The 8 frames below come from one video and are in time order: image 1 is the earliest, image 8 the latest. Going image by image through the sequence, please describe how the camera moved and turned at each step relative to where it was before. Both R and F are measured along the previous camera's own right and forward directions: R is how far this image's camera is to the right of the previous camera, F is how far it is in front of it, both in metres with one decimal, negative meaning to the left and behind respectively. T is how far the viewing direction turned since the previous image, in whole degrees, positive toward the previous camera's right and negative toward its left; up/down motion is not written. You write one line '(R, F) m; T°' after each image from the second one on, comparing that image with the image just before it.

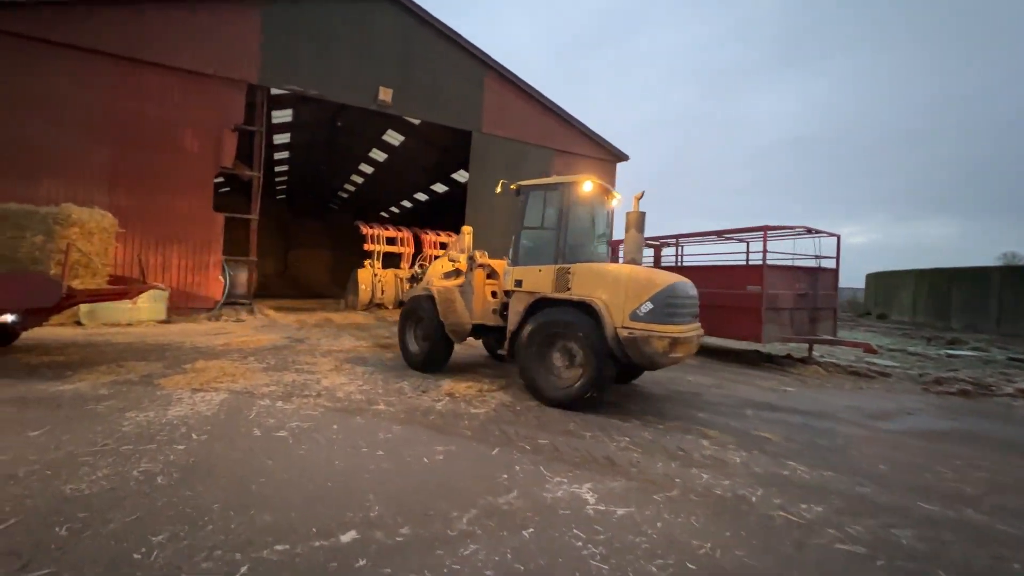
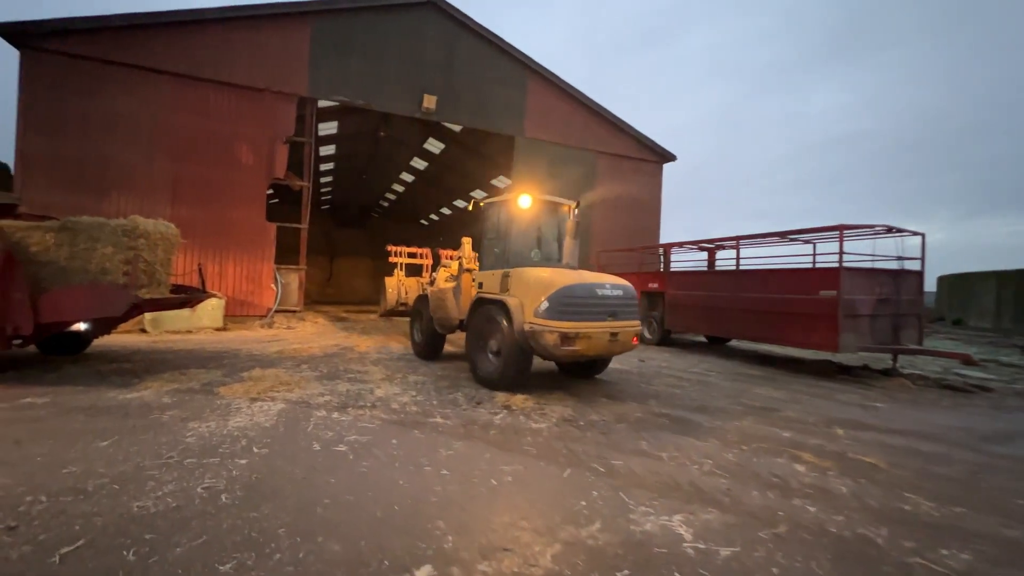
(-0.3, +0.3) m; -5°
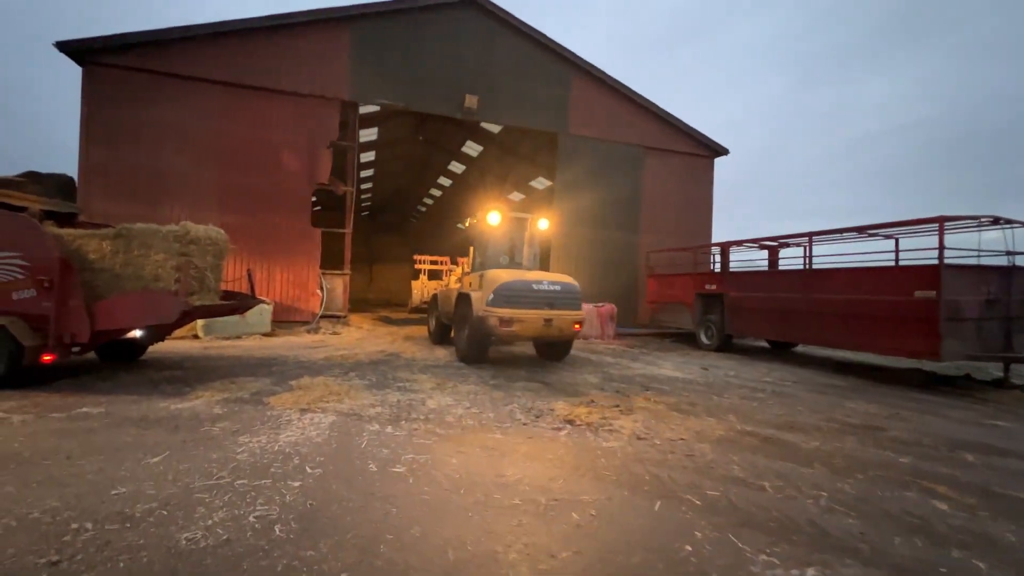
(-0.3, +0.4) m; -4°
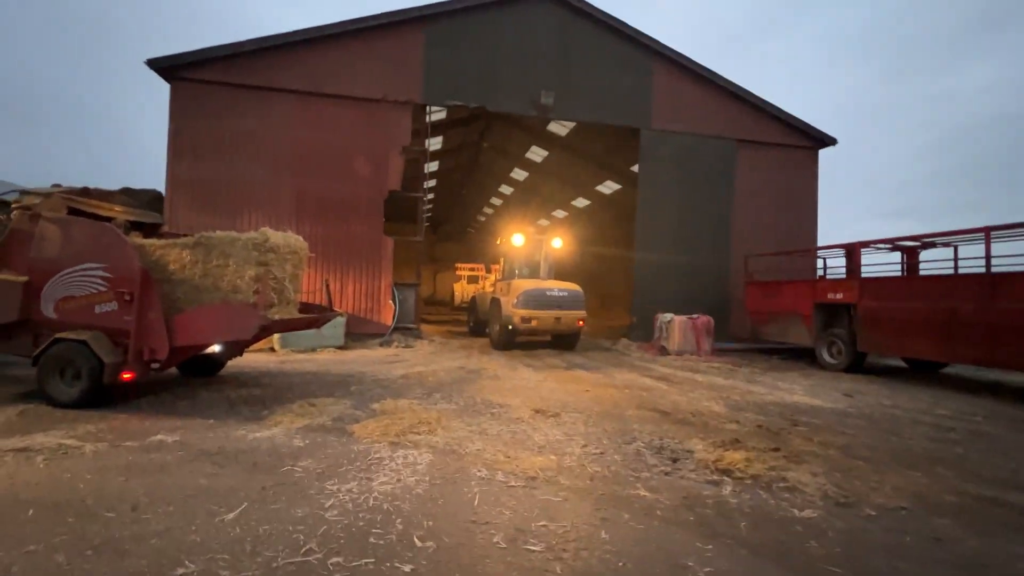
(-0.7, +0.9) m; -7°
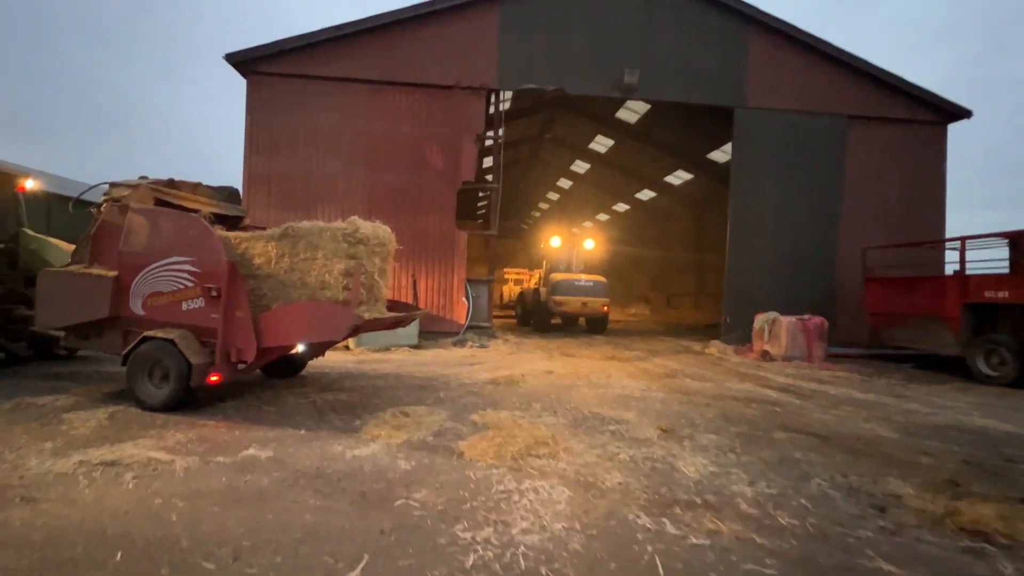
(-0.8, +0.8) m; -6°
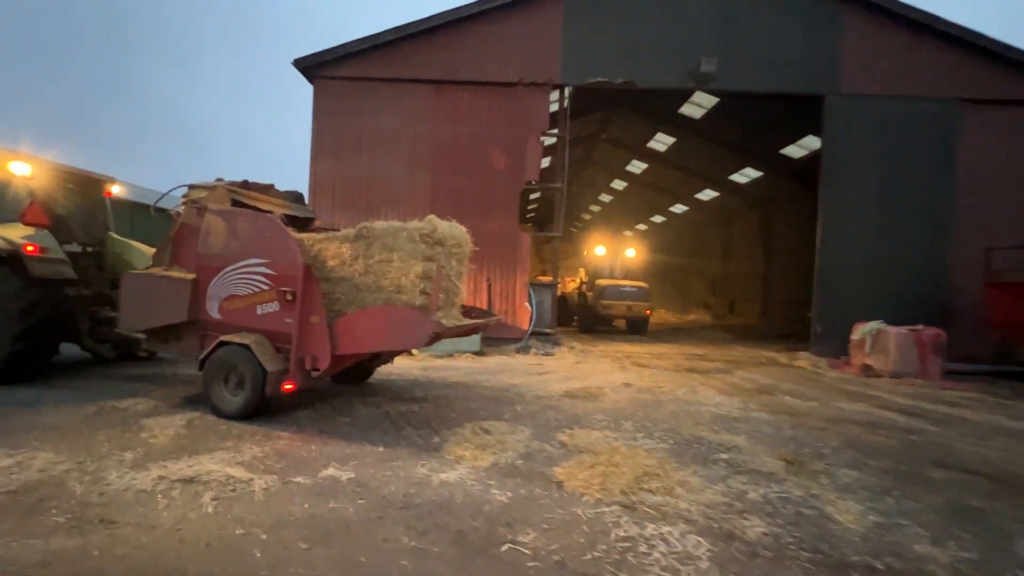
(-0.5, +0.5) m; -6°
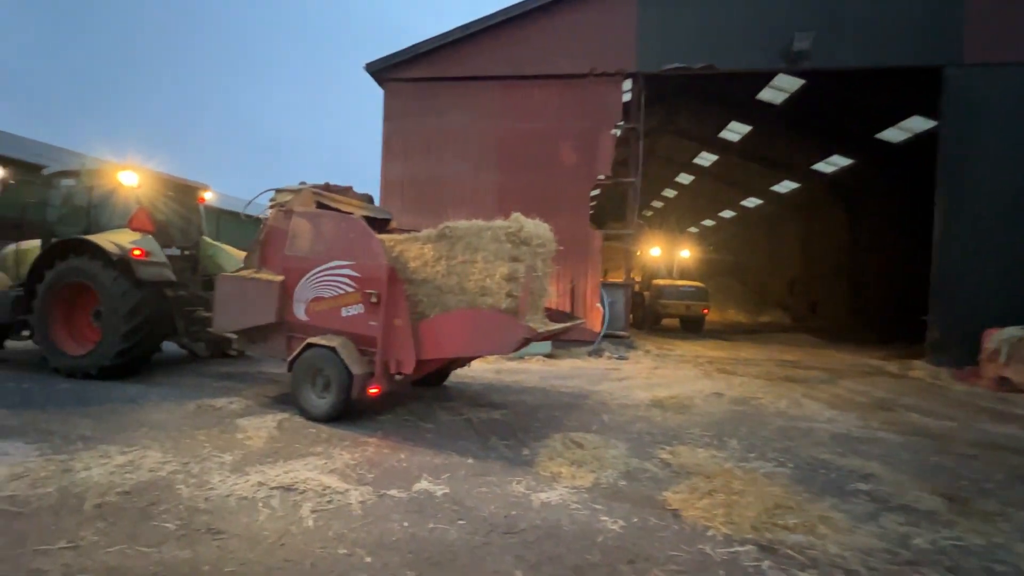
(-0.4, +0.3) m; -7°
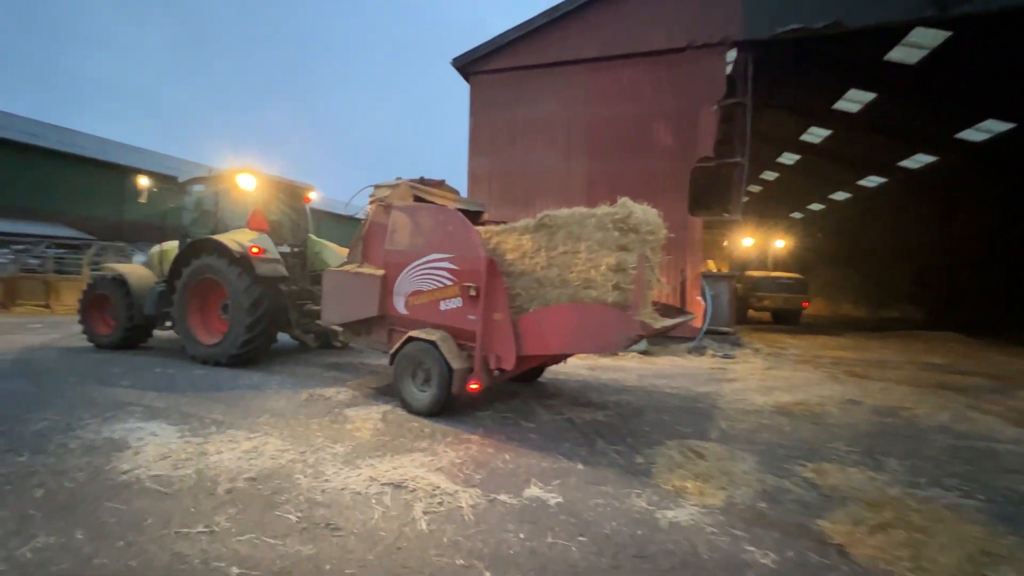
(-0.3, +0.3) m; -10°
